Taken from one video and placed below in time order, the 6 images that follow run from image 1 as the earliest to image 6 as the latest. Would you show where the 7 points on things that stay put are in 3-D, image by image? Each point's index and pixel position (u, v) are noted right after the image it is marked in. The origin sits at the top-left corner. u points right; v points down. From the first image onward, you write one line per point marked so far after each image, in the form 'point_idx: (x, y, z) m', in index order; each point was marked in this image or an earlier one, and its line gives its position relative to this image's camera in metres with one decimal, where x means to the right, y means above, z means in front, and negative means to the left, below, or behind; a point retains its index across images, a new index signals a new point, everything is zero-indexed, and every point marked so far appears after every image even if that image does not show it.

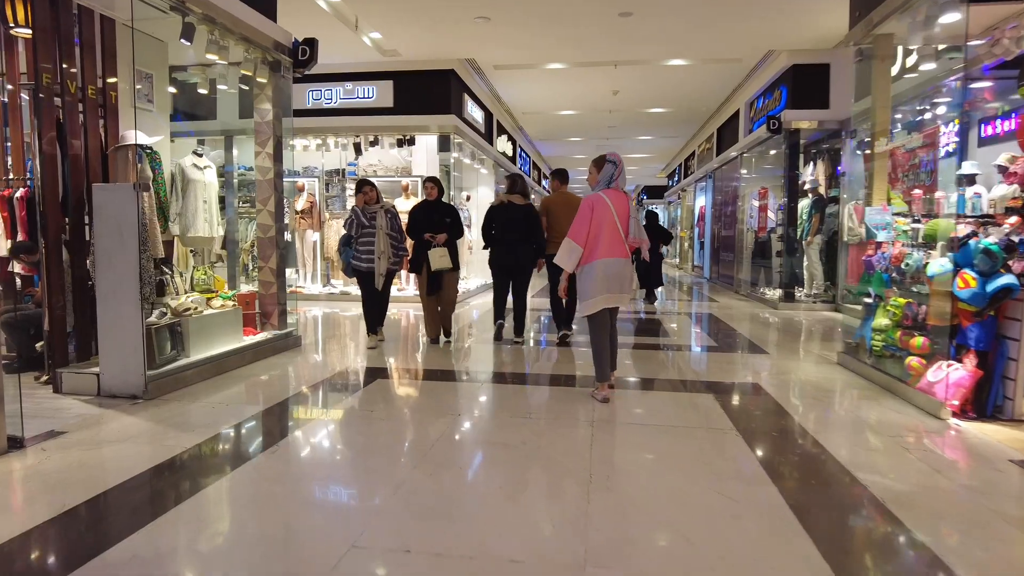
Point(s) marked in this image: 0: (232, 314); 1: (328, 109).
0: (-1.6, -0.1, +3.8) m
1: (-2.1, +2.1, +7.5) m
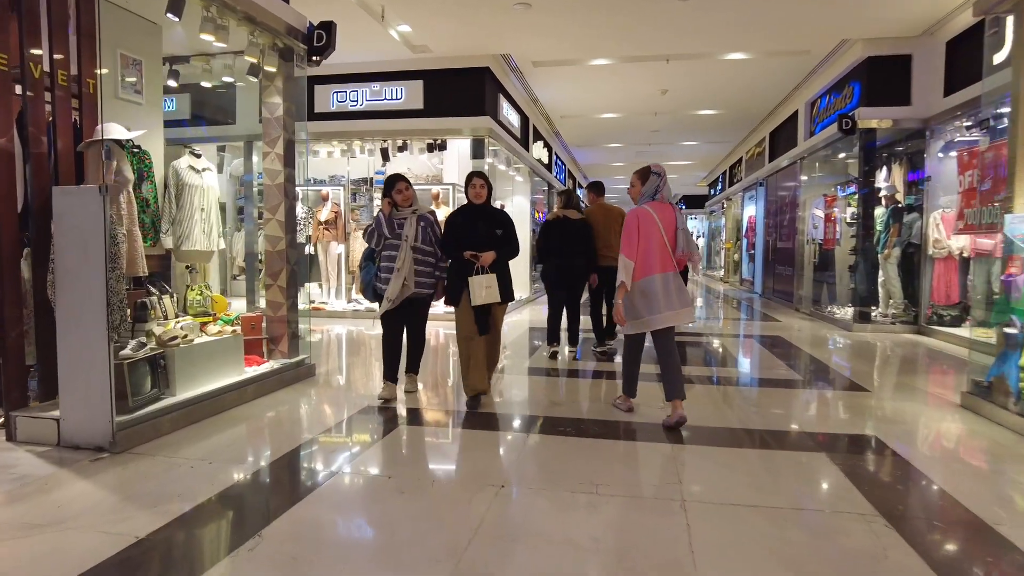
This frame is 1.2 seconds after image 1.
0: (-1.4, -0.3, +3.2) m
1: (-1.7, +1.9, +6.9) m
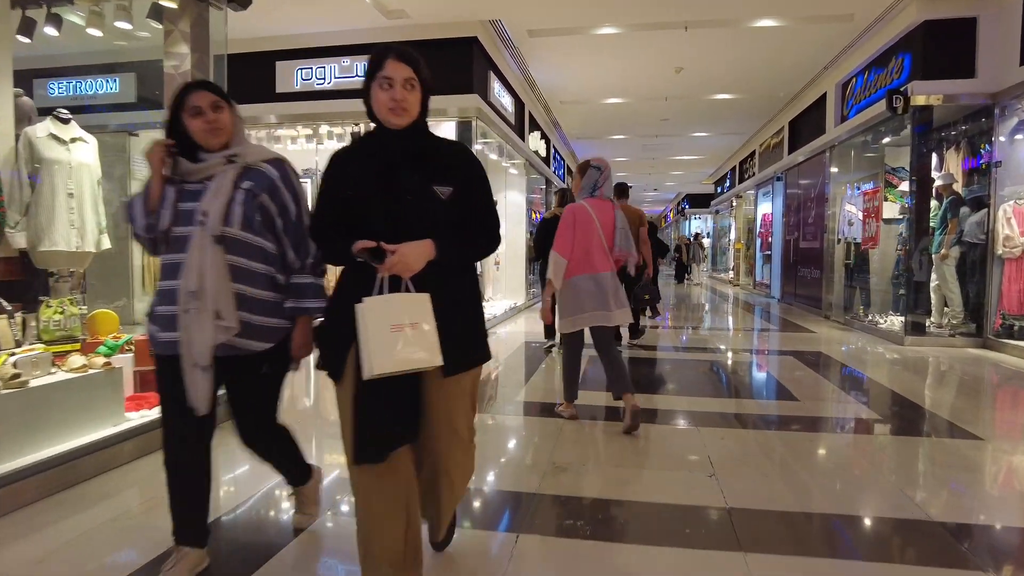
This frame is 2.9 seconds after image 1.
0: (-1.5, -0.3, +2.3) m
1: (-1.8, +1.8, +6.0) m
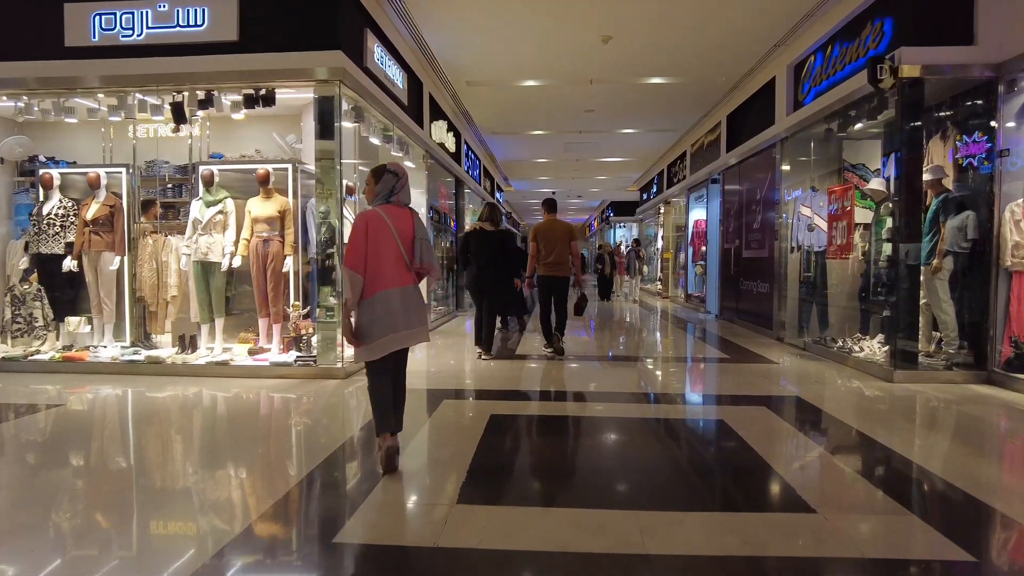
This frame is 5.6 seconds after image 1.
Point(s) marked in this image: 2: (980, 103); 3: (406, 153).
0: (-1.8, -0.4, +0.7) m
1: (-2.6, +1.6, +4.4) m
2: (+3.1, +1.2, +4.2) m
3: (-1.0, +1.3, +6.2) m
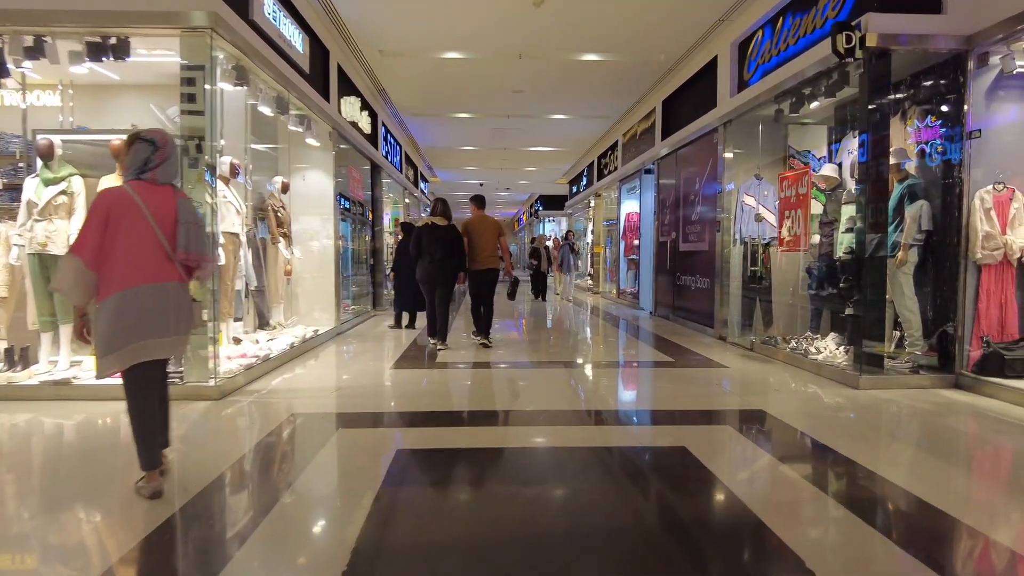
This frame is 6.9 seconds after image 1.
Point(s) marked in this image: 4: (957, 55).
0: (-1.9, -0.5, -0.2) m
1: (-3.0, +1.6, +3.4) m
2: (+2.6, +1.2, +3.9) m
3: (-1.7, +1.3, +5.4) m
4: (+2.6, +1.4, +3.8) m
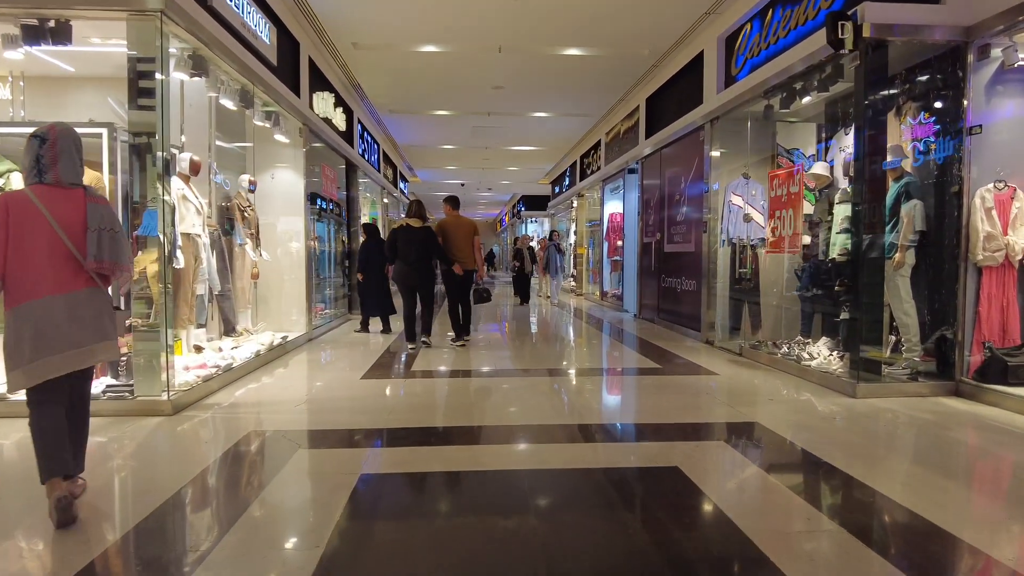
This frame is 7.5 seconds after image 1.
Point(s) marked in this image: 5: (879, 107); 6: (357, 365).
0: (-1.9, -0.5, -0.4) m
1: (-3.2, +1.6, +3.1) m
2: (+2.5, +1.2, +3.7) m
3: (-1.9, +1.3, +5.1) m
4: (+2.5, +1.3, +3.6) m
5: (+2.1, +1.0, +3.7) m
6: (-1.2, -0.6, +5.0) m
